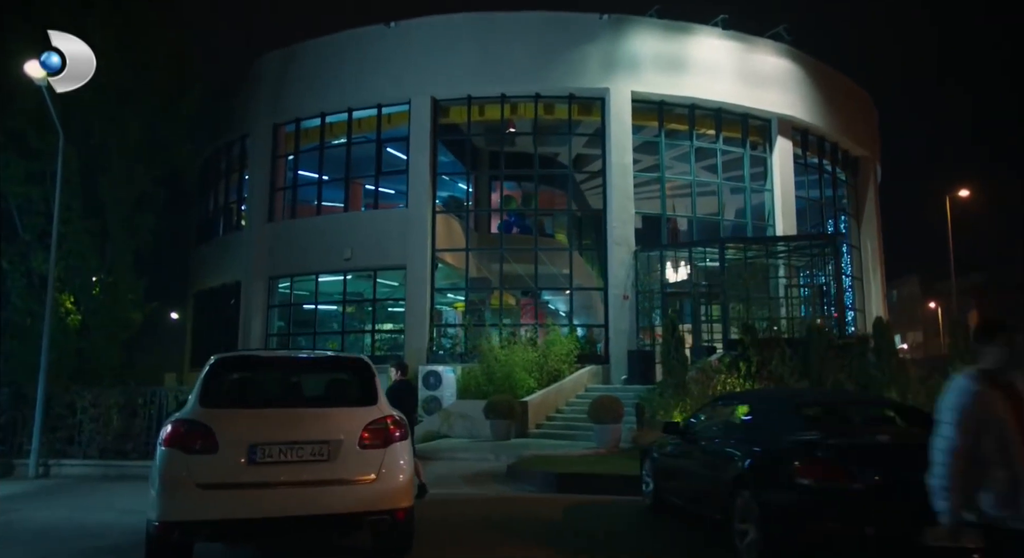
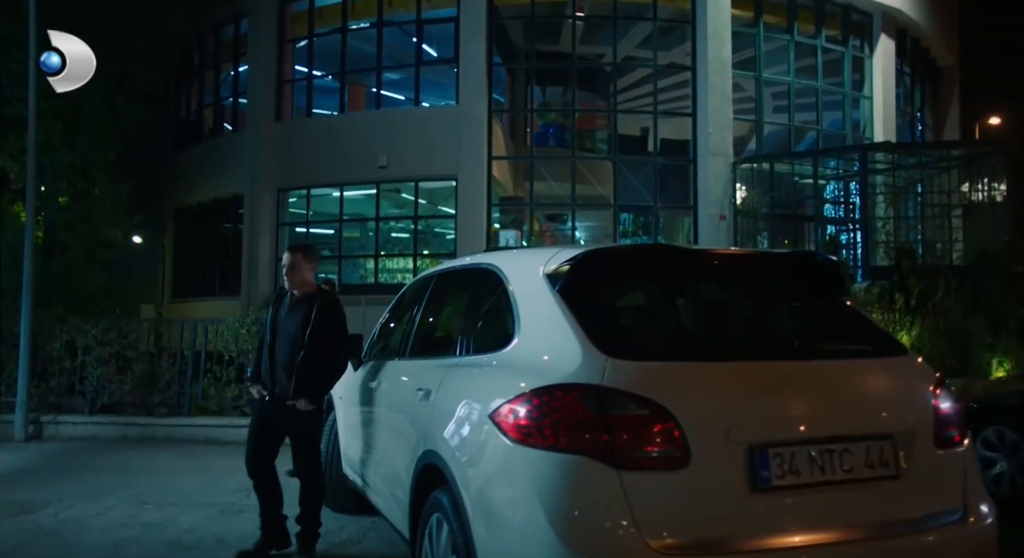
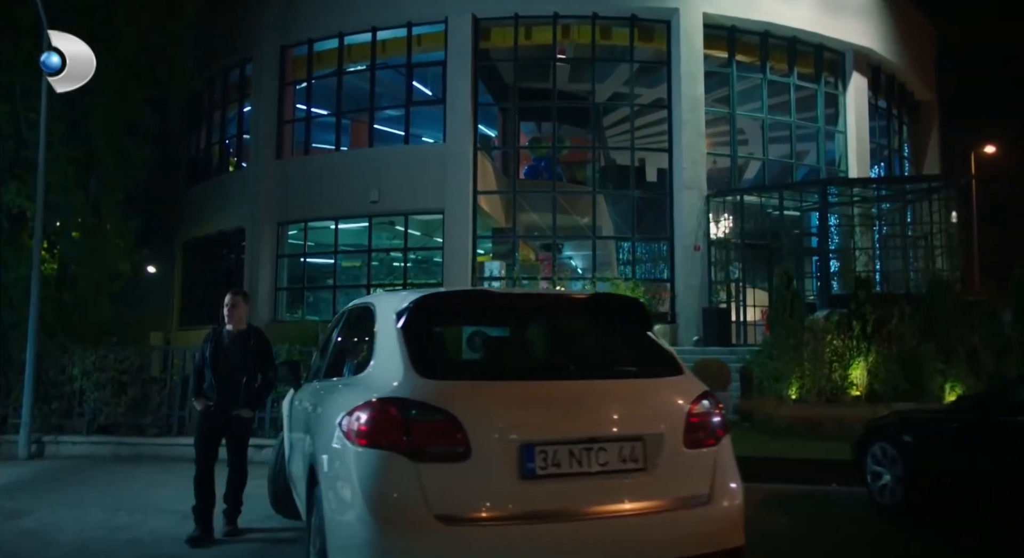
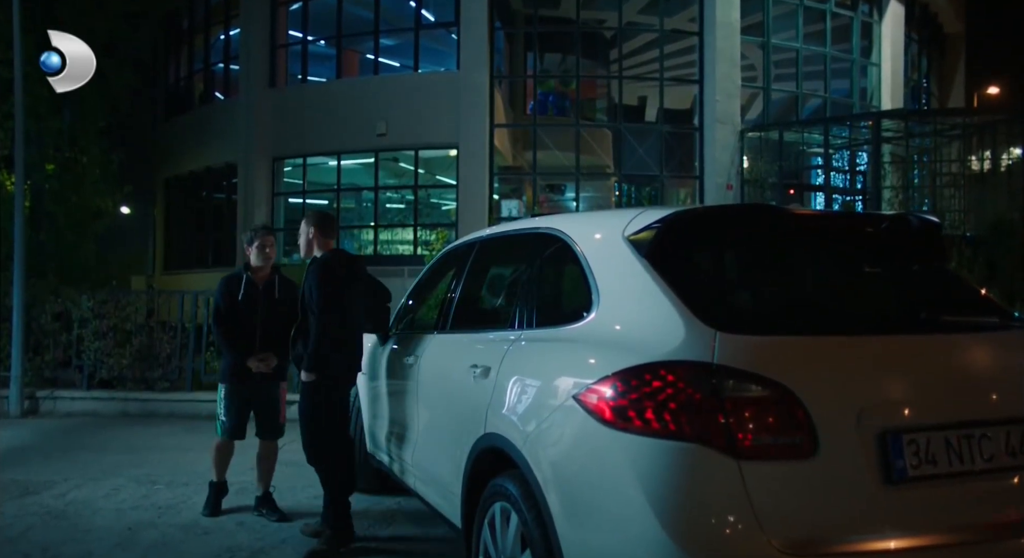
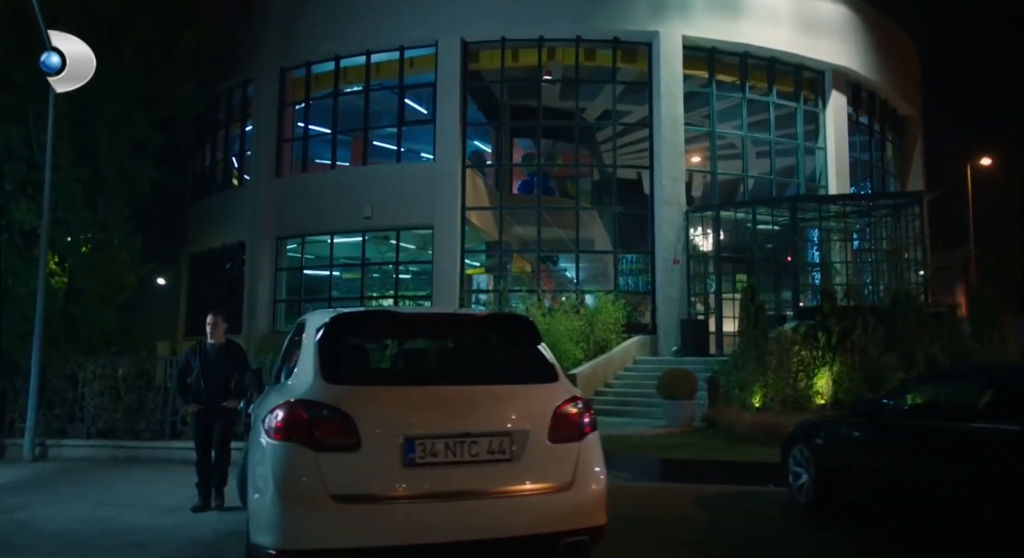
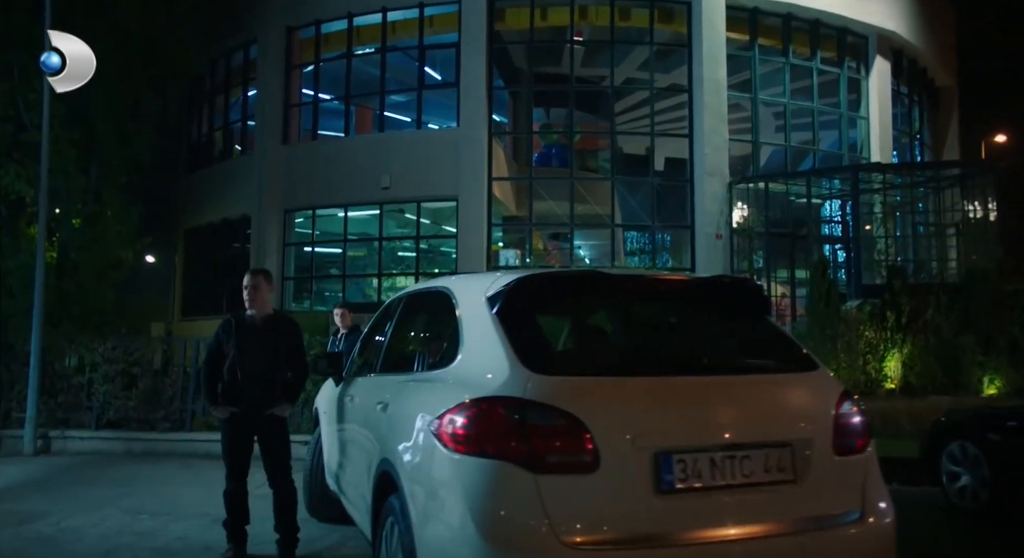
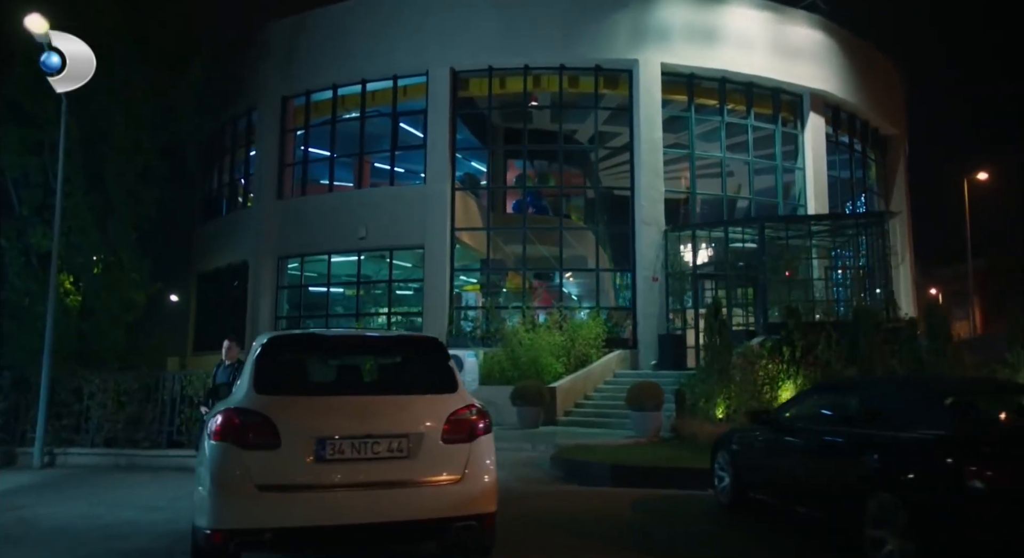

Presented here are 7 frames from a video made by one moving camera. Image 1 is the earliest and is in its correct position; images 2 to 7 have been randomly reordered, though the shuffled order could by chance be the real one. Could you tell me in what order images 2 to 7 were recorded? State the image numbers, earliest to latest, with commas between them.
7, 5, 3, 6, 2, 4
